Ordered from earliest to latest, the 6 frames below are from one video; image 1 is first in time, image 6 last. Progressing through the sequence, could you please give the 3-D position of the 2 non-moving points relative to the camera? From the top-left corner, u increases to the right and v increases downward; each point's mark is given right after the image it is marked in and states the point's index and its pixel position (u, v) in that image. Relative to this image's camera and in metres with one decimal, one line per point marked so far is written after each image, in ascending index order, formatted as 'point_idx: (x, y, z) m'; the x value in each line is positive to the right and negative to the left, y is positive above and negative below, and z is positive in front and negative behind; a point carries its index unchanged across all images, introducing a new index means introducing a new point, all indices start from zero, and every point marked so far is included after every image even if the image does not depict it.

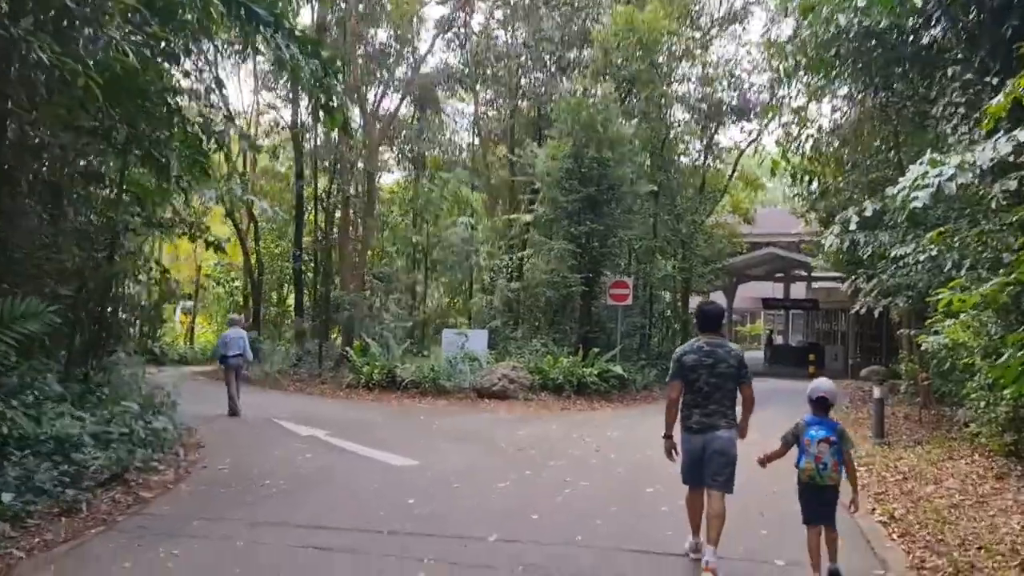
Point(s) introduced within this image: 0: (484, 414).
0: (-0.4, -2.2, +14.9) m
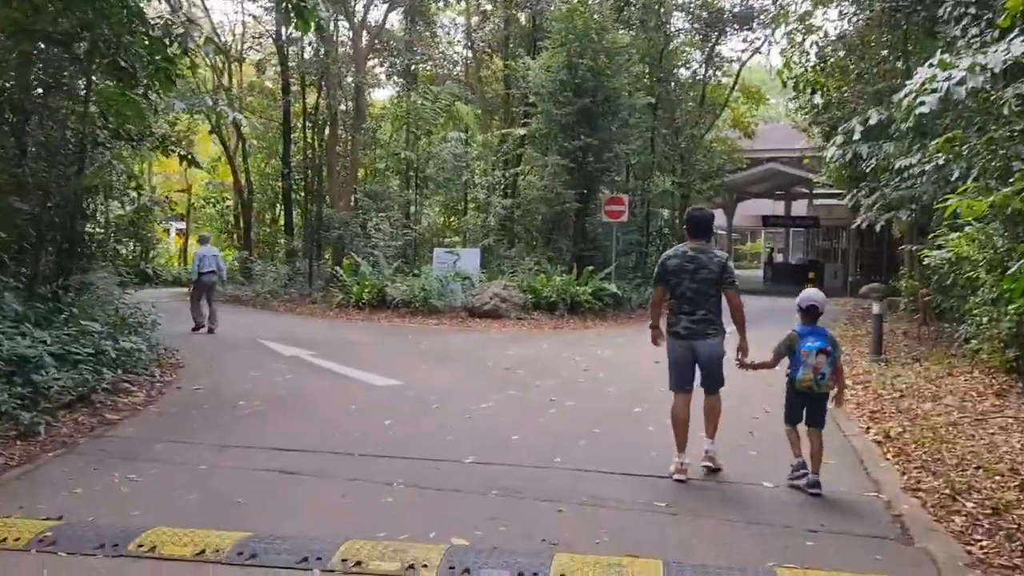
0: (-0.6, -0.8, +14.6) m
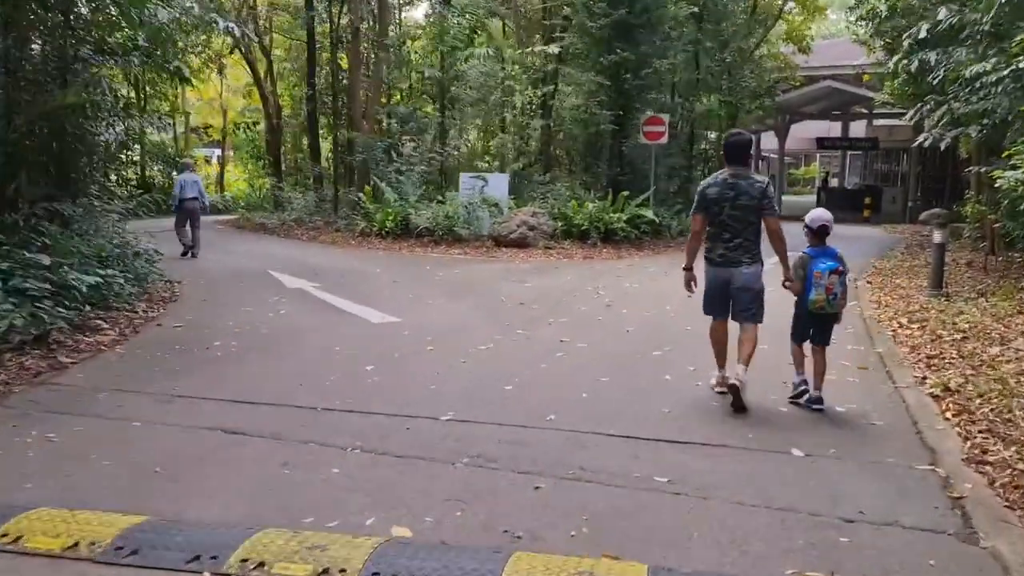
0: (-0.2, +0.4, +13.7) m
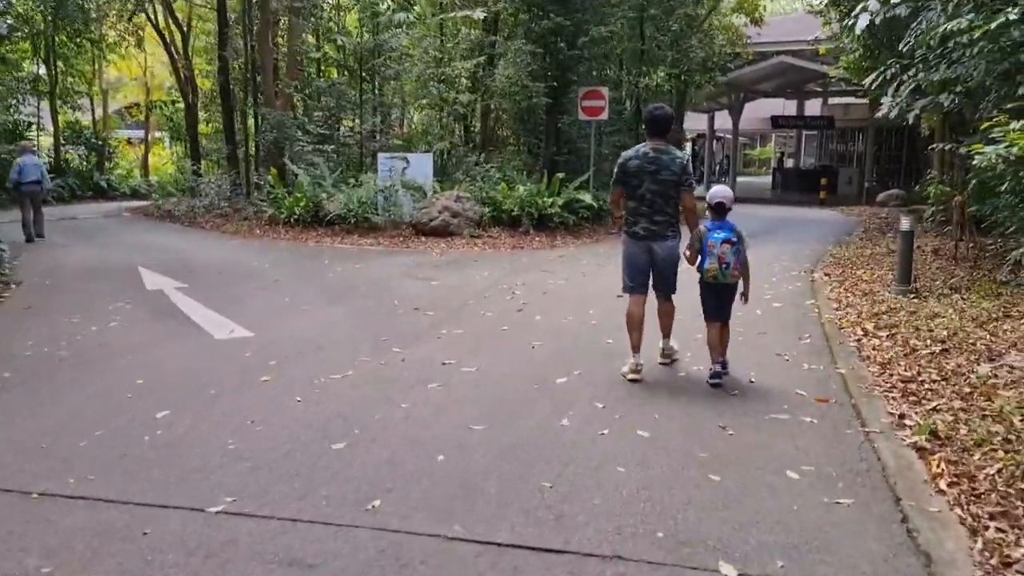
0: (-1.3, +0.4, +12.0) m
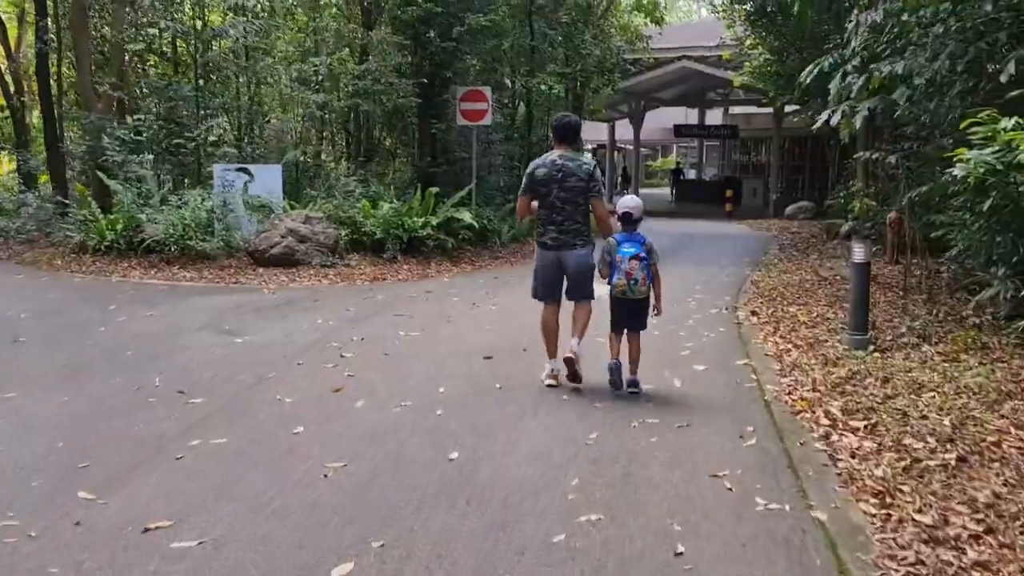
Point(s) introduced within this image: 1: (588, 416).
0: (-2.9, -0.1, +9.4) m
1: (+0.4, -0.7, +5.1) m
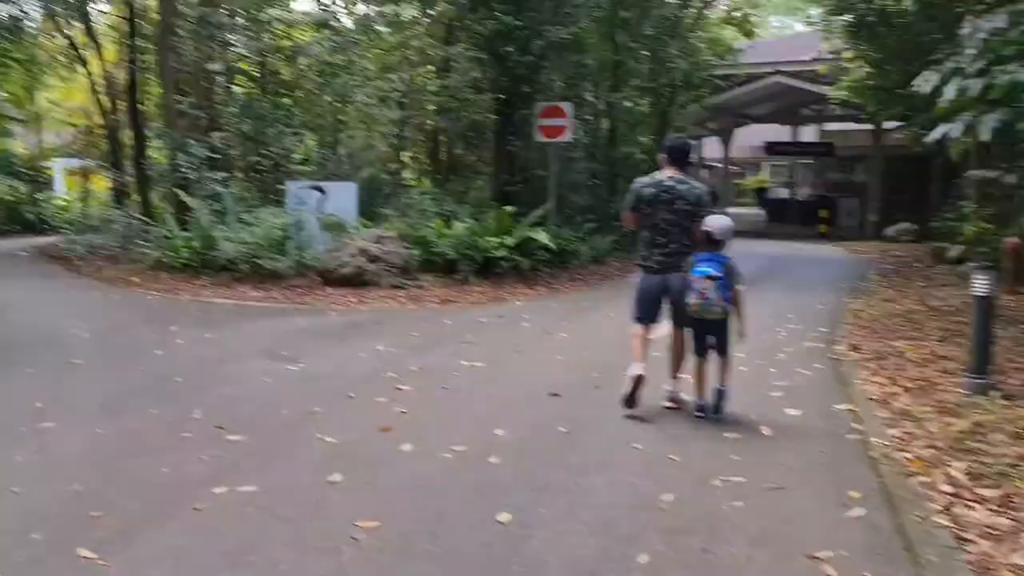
0: (-2.2, -0.3, +9.1) m
1: (+0.8, -0.9, +4.4) m
